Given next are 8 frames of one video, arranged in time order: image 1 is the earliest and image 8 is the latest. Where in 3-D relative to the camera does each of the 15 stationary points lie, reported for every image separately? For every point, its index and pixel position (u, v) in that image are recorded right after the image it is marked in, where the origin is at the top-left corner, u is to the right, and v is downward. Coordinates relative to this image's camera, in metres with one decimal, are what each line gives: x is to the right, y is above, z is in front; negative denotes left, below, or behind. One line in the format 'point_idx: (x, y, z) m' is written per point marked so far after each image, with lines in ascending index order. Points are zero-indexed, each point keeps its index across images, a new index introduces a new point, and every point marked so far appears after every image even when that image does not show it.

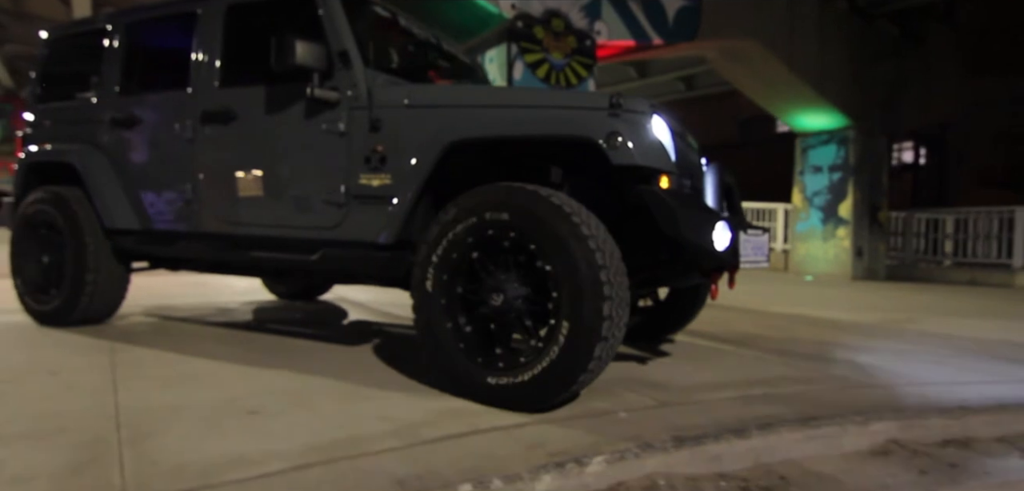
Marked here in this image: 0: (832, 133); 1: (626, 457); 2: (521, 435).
0: (+5.5, +1.9, +11.0) m
1: (+0.4, -0.7, +2.1) m
2: (+0.1, -0.6, +2.2) m
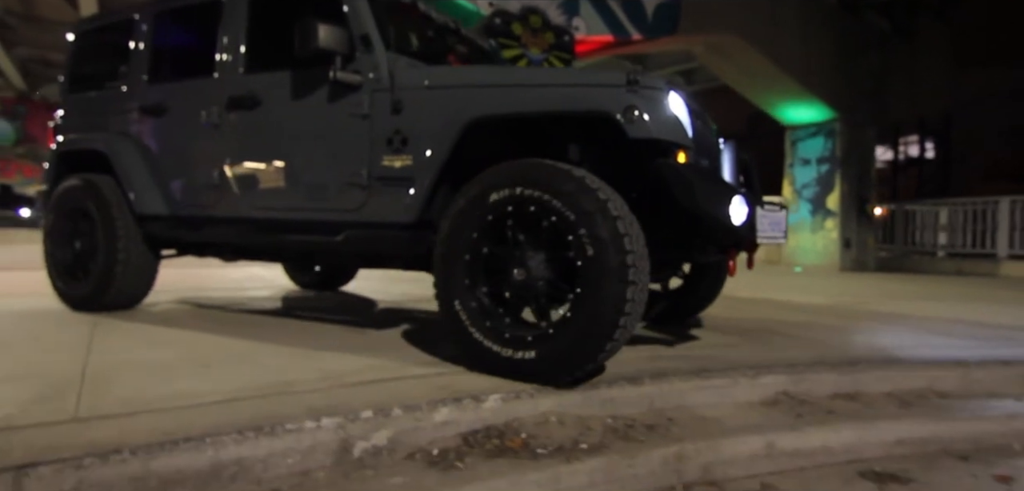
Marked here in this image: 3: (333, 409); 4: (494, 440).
0: (+5.4, +2.1, +11.2) m
1: (0.0, -0.6, +2.4) m
2: (-0.3, -0.5, +2.5) m
3: (-0.6, -0.5, +2.1) m
4: (-0.1, -0.7, +2.2) m
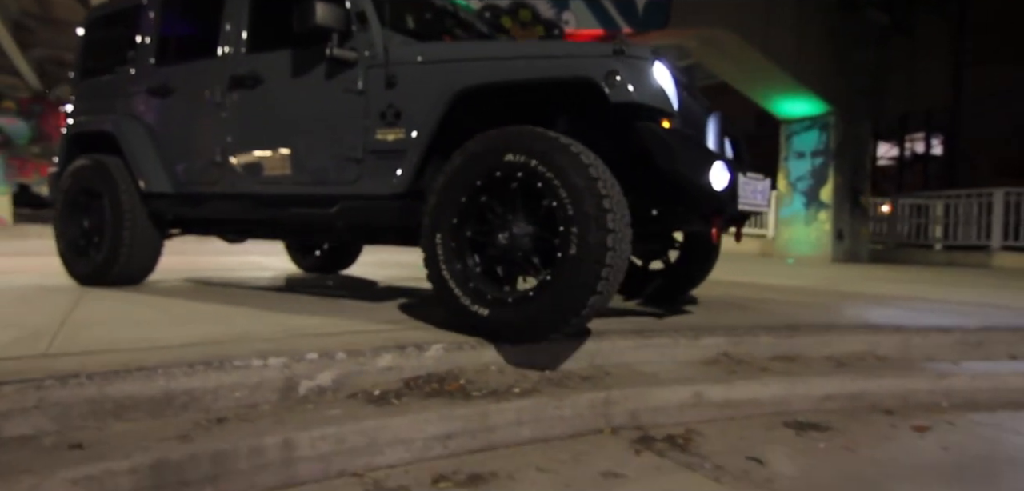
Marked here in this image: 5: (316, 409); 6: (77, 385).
0: (+5.3, +2.2, +11.3) m
1: (-0.2, -0.4, +2.5) m
2: (-0.5, -0.4, +2.7) m
3: (-0.8, -0.4, +2.3) m
4: (-0.3, -0.5, +2.4) m
5: (-0.7, -0.6, +2.1) m
6: (-1.3, -0.4, +1.9) m
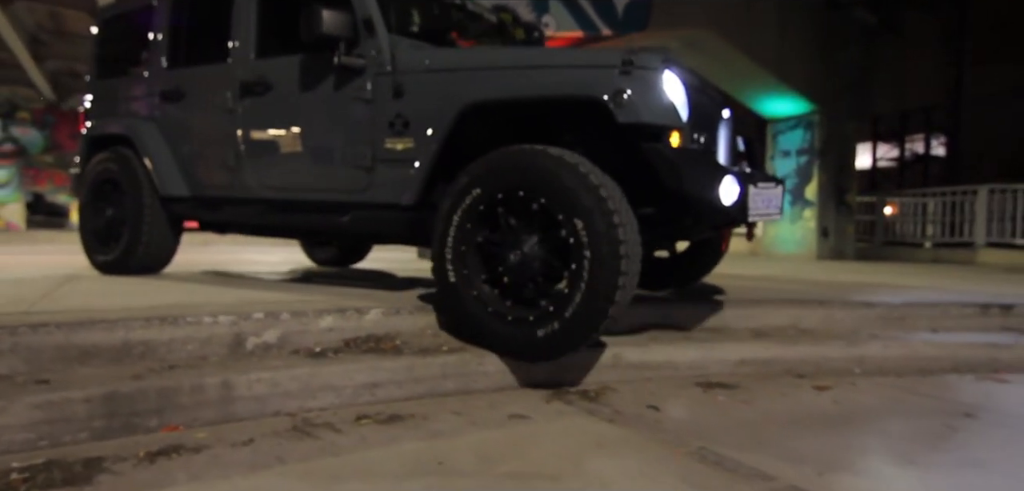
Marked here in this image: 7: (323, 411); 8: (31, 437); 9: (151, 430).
0: (+5.1, +2.3, +11.5) m
1: (-0.5, -0.3, +2.8) m
2: (-0.8, -0.3, +2.9) m
3: (-1.1, -0.3, +2.5) m
4: (-0.6, -0.4, +2.7) m
5: (-1.0, -0.4, +2.4) m
6: (-1.6, -0.3, +2.1) m
7: (-0.7, -0.6, +2.3) m
8: (-1.4, -0.5, +1.8) m
9: (-1.1, -0.6, +2.0) m
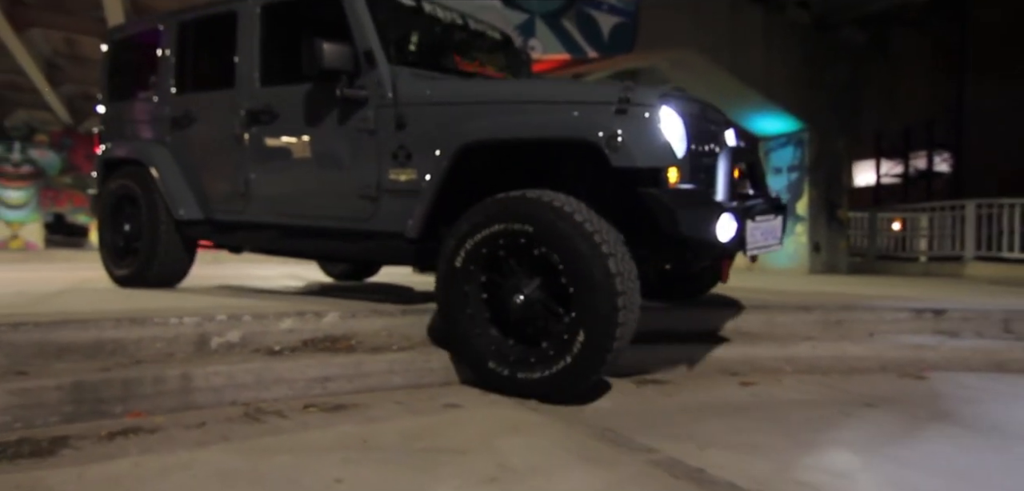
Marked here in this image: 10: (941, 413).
0: (+5.0, +2.0, +11.7) m
1: (-0.7, -0.3, +3.1) m
2: (-1.0, -0.3, +3.2) m
3: (-1.4, -0.3, +2.8) m
4: (-0.8, -0.5, +3.0) m
5: (-1.2, -0.5, +2.7) m
6: (-1.8, -0.3, +2.4) m
7: (-0.9, -0.6, +2.6) m
8: (-1.6, -0.6, +2.1) m
9: (-1.4, -0.6, +2.3) m
10: (+1.9, -0.8, +2.9) m
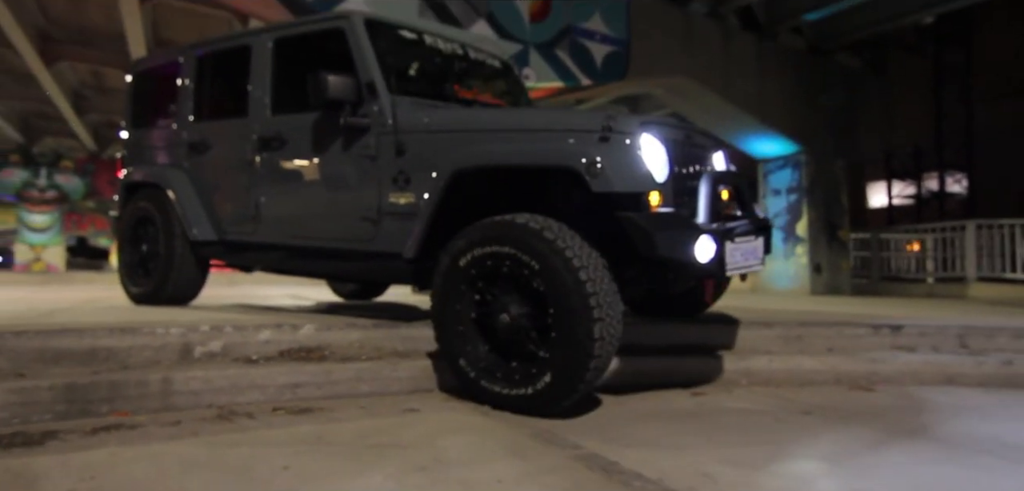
0: (+5.1, +1.6, +11.8) m
1: (-0.9, -0.4, +3.3) m
2: (-1.2, -0.4, +3.4) m
3: (-1.6, -0.4, +3.1) m
4: (-1.0, -0.5, +3.2) m
5: (-1.4, -0.5, +2.9) m
6: (-2.0, -0.4, +2.7) m
7: (-1.1, -0.7, +2.8) m
8: (-1.9, -0.6, +2.4) m
9: (-1.6, -0.7, +2.5) m
10: (+1.7, -0.8, +3.1) m
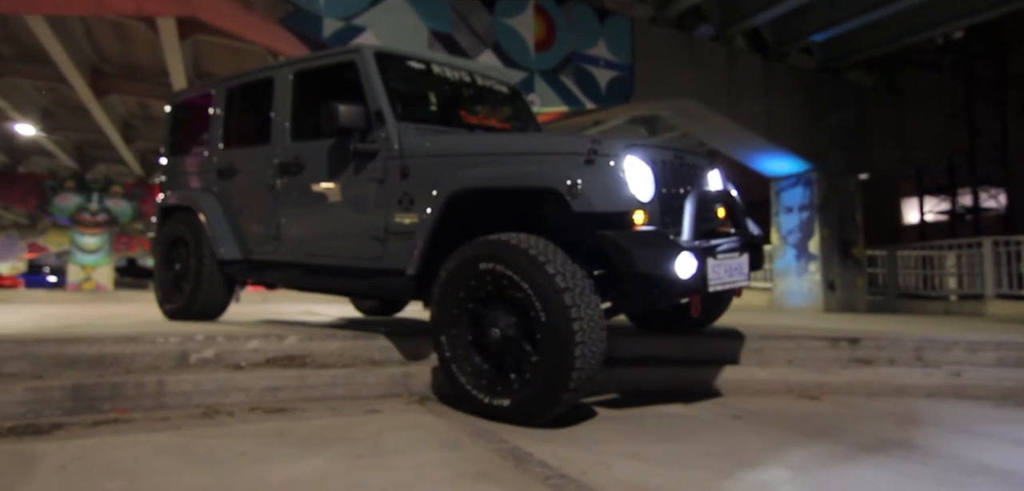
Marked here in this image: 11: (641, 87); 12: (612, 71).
0: (+5.3, +1.3, +11.9) m
1: (-1.1, -0.5, +3.7) m
2: (-1.4, -0.5, +3.8) m
3: (-1.8, -0.5, +3.5) m
4: (-1.2, -0.6, +3.6) m
5: (-1.6, -0.6, +3.3) m
6: (-2.3, -0.5, +3.1) m
7: (-1.4, -0.8, +3.2) m
8: (-2.1, -0.7, +2.8) m
9: (-1.9, -0.8, +2.9) m
10: (+1.5, -0.9, +3.3) m
11: (+1.9, +2.4, +9.7) m
12: (+1.5, +2.6, +9.5) m
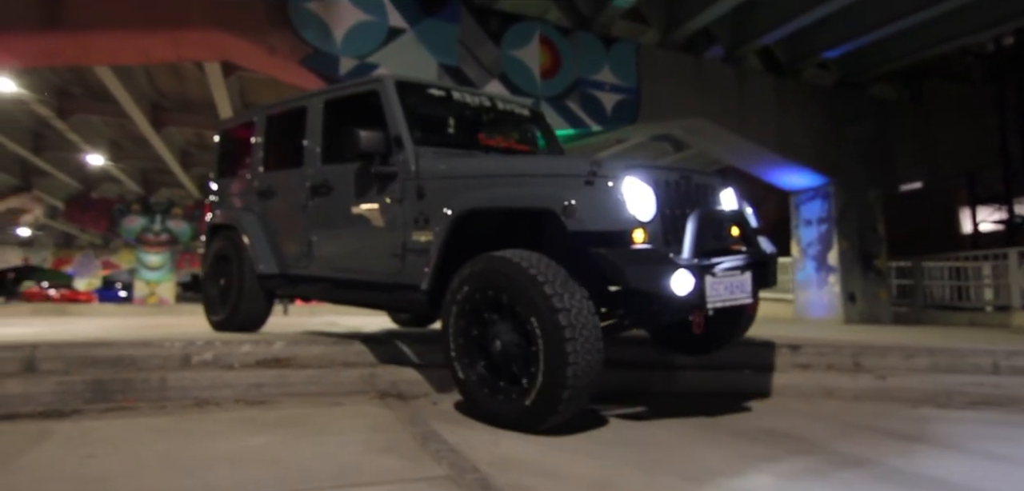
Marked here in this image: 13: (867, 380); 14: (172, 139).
0: (+5.7, +1.1, +12.0) m
1: (-1.4, -0.7, +4.3) m
2: (-1.7, -0.6, +4.4) m
3: (-2.1, -0.6, +4.1) m
4: (-1.5, -0.8, +4.1) m
5: (-1.9, -0.8, +3.9) m
6: (-2.6, -0.6, +3.8) m
7: (-1.7, -0.9, +3.8) m
8: (-2.5, -0.8, +3.4) m
9: (-2.2, -0.9, +3.6) m
10: (+1.2, -1.0, +3.6) m
11: (+2.1, +2.2, +10.1) m
12: (+1.7, +2.4, +9.9) m
13: (+2.4, -0.9, +4.2) m
14: (-9.4, +2.9, +17.5) m
